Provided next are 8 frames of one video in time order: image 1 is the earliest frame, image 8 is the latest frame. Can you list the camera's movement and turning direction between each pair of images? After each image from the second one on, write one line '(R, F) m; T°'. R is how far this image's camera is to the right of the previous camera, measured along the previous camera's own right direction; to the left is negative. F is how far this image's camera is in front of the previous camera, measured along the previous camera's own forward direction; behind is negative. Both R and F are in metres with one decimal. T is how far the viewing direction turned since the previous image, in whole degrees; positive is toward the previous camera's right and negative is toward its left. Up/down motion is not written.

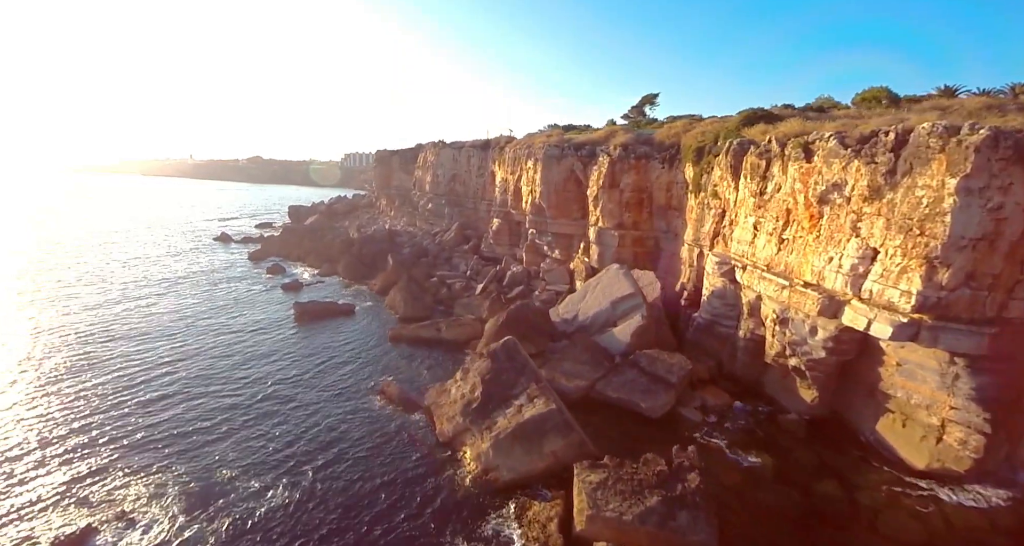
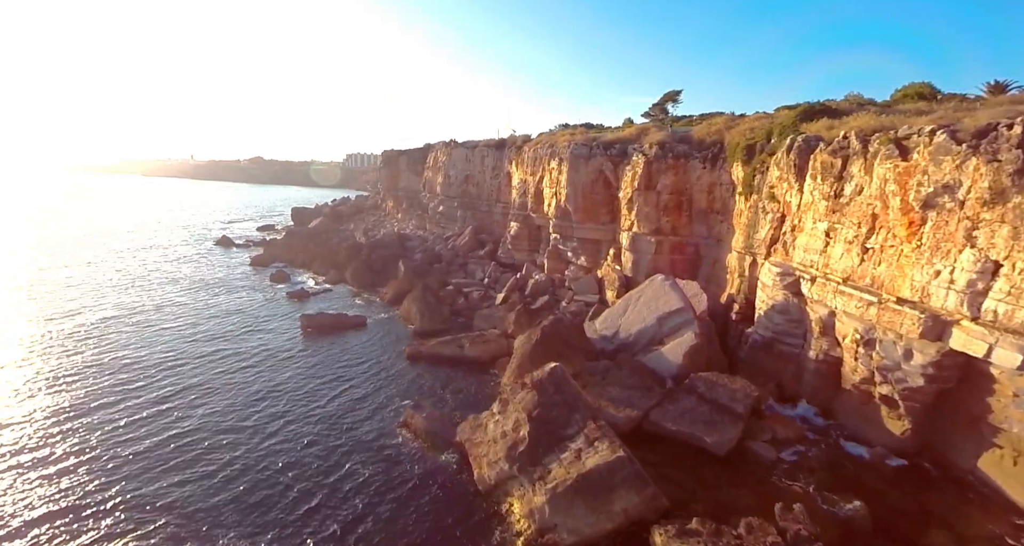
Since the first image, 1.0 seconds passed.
(-1.2, +2.0) m; 0°
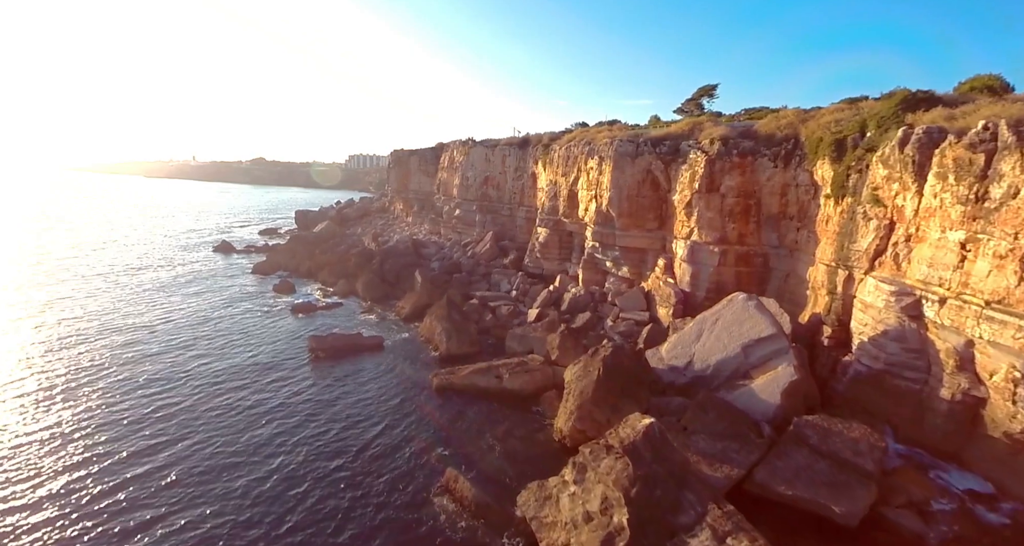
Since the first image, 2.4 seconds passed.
(-1.6, +2.8) m; 0°
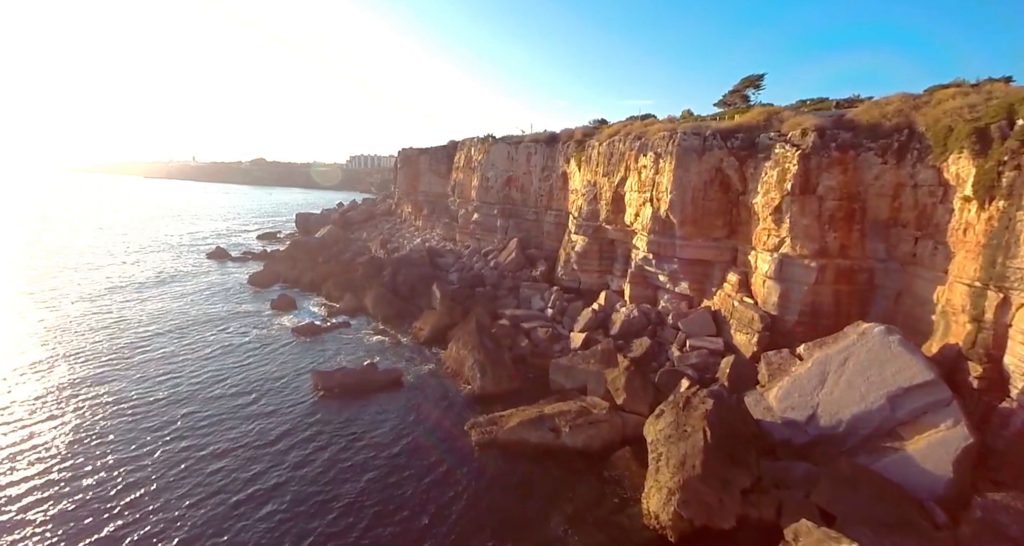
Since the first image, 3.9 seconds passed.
(-1.6, +3.3) m; 0°
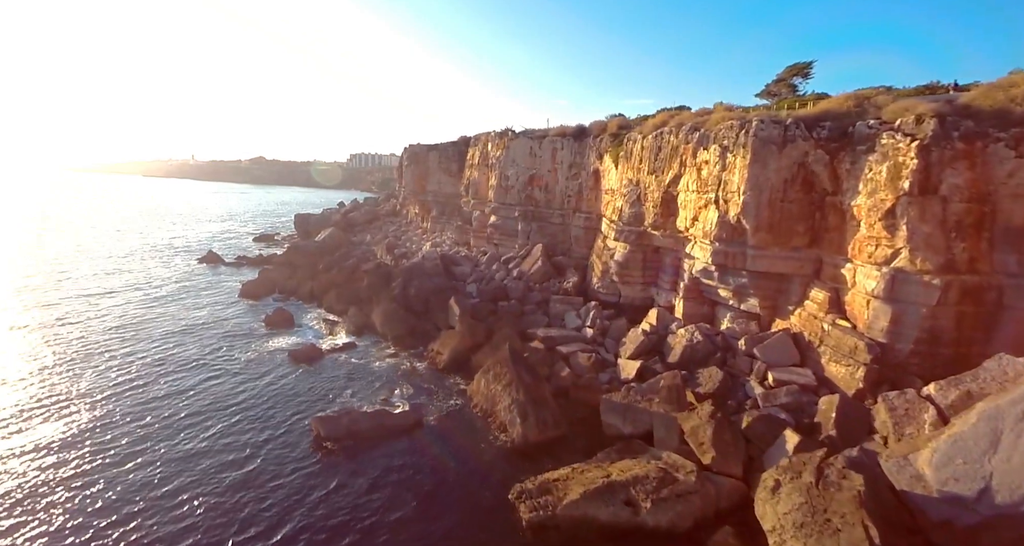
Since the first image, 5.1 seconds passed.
(-1.2, +2.9) m; 0°
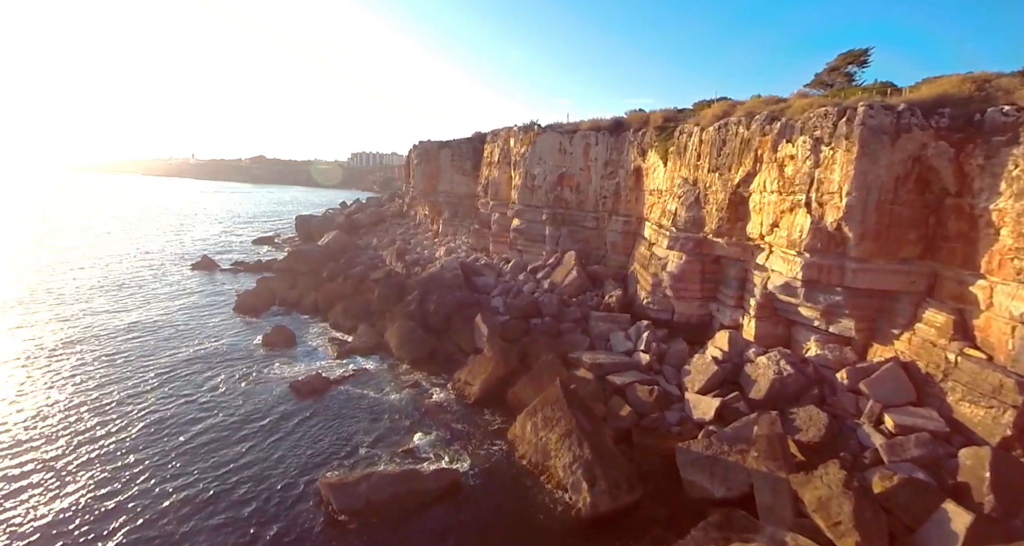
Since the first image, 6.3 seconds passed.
(-1.3, +2.6) m; 0°
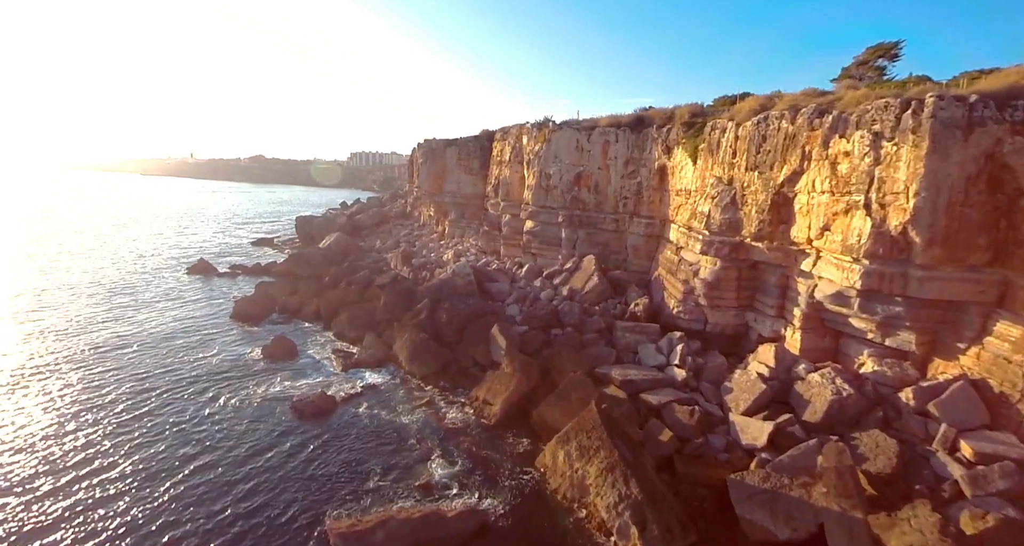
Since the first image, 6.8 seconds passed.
(-0.7, +1.3) m; 0°
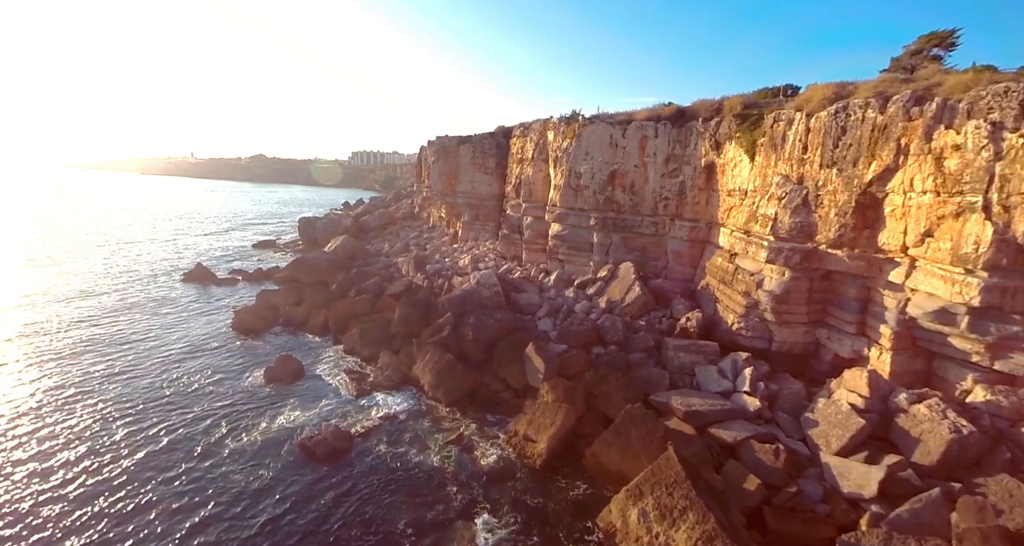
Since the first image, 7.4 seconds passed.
(-1.1, +1.8) m; 0°
